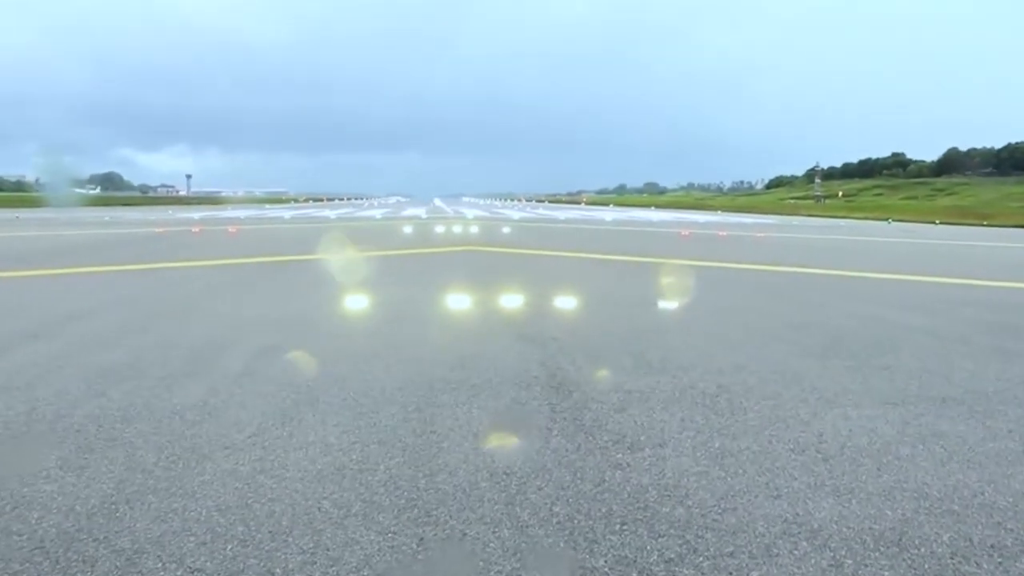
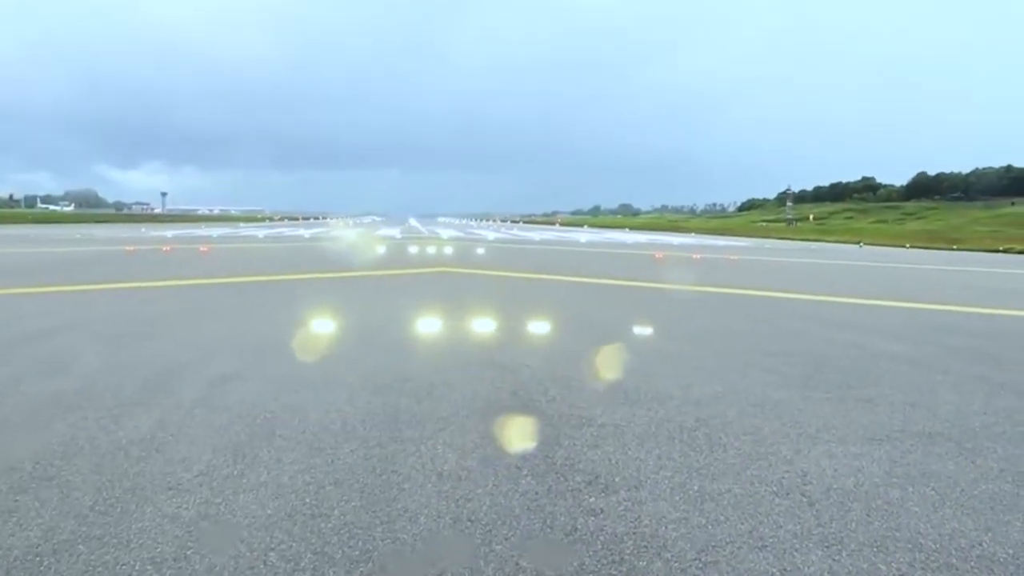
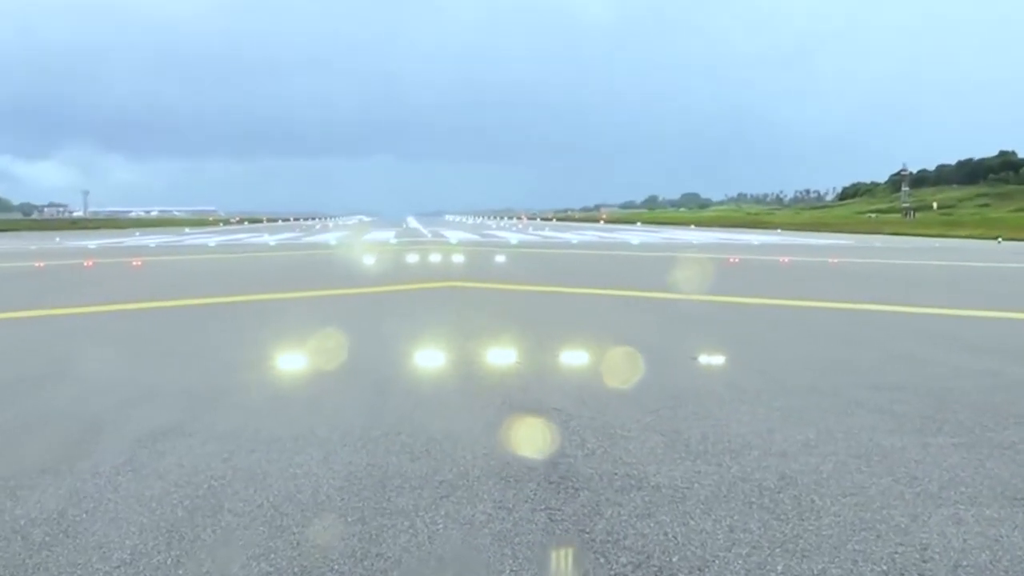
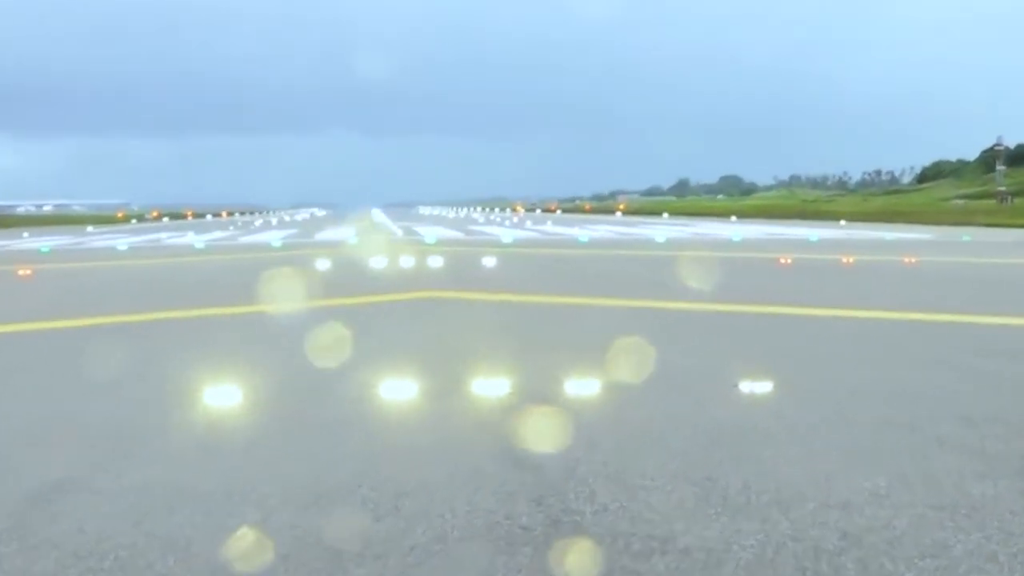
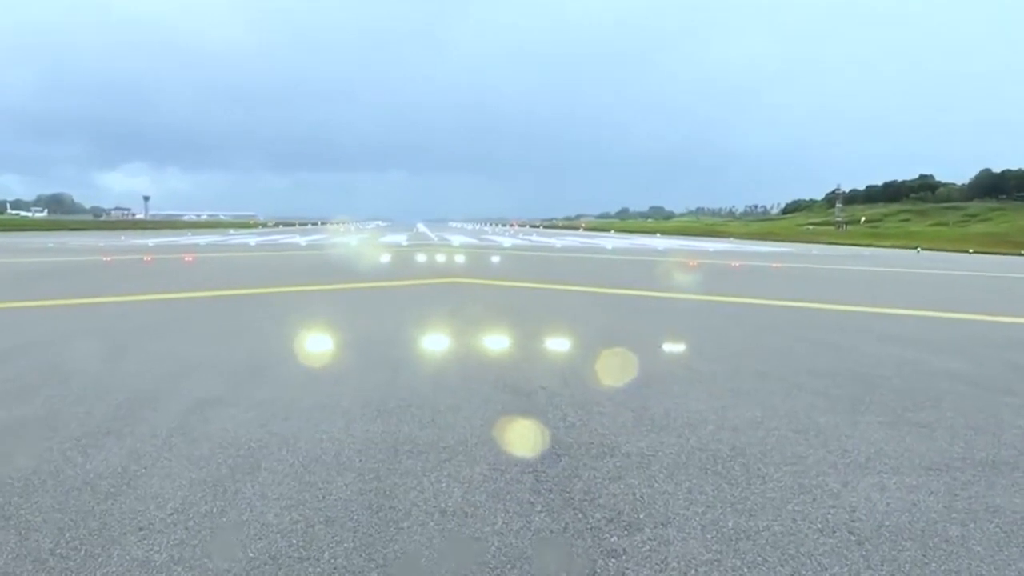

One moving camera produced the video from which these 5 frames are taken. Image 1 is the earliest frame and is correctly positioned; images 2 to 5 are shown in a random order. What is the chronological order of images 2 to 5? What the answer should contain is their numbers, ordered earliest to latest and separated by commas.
2, 5, 3, 4
